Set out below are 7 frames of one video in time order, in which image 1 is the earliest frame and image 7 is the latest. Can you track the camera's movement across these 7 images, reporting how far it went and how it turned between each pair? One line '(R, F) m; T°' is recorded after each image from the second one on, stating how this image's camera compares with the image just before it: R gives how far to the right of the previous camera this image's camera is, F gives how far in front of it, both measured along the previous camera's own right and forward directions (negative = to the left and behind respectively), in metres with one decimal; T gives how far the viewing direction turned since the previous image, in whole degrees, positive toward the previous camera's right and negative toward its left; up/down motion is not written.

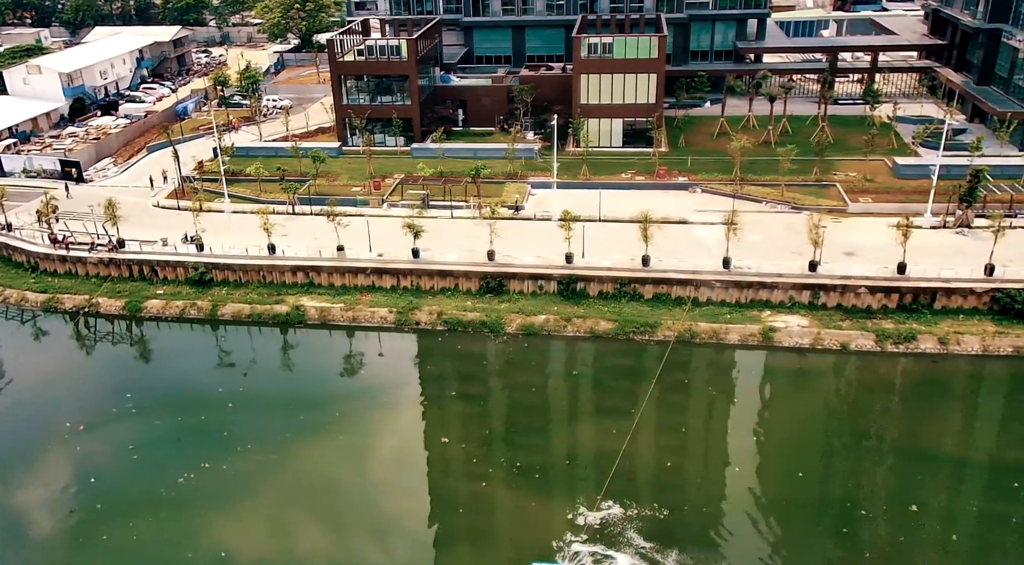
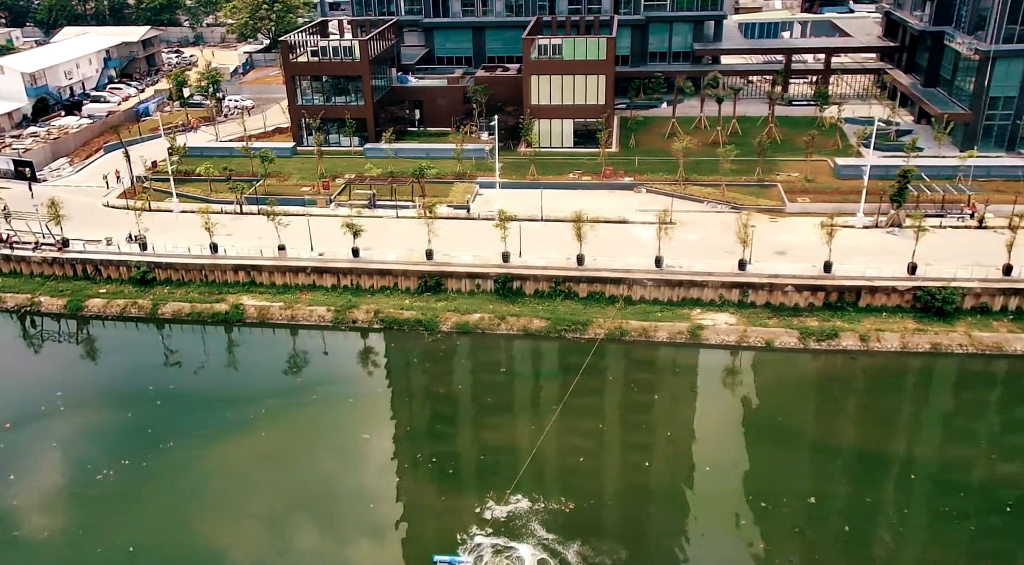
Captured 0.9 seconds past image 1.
(+1.9, -0.4) m; +1°
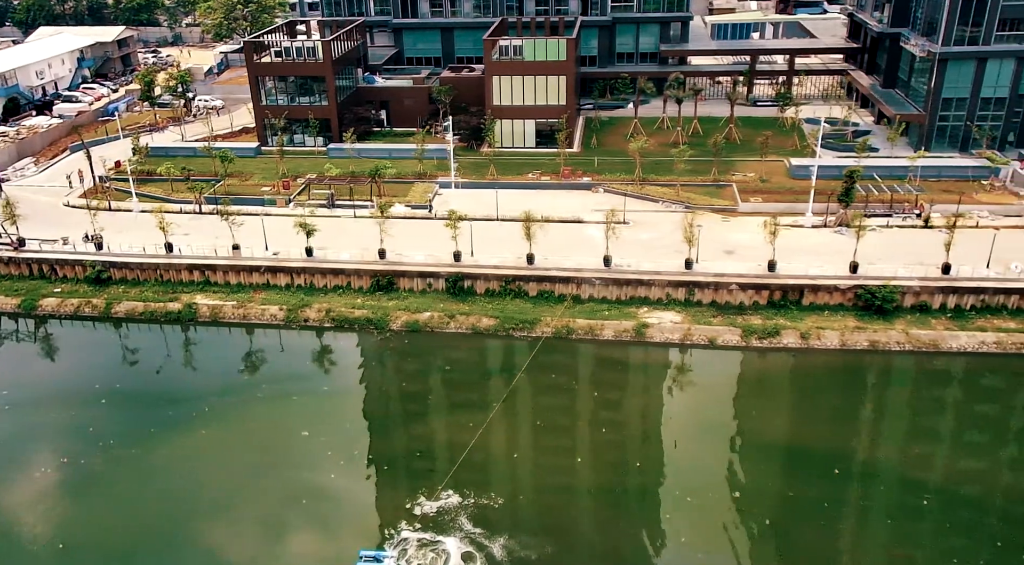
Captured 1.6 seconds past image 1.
(+1.5, -0.3) m; 0°
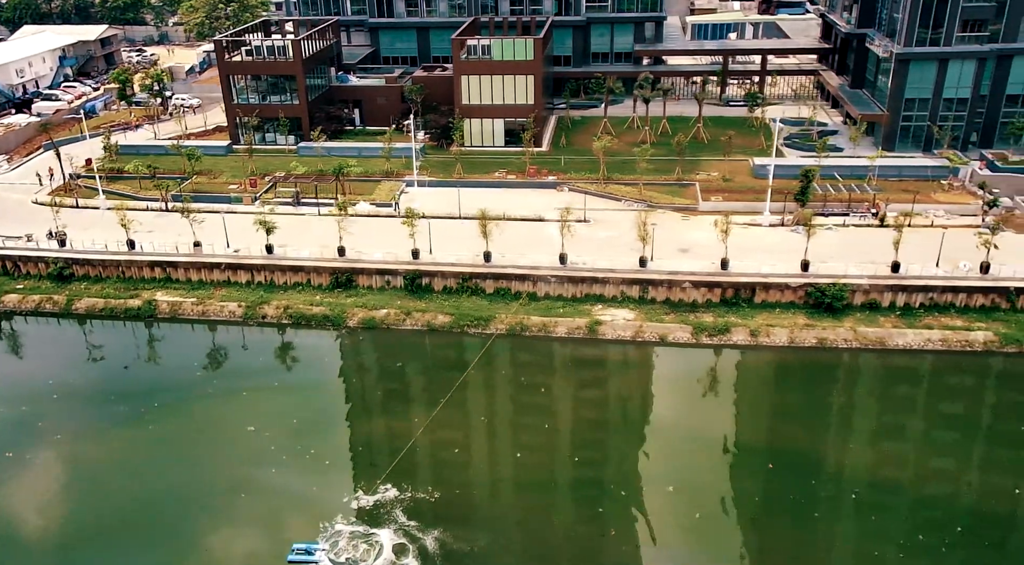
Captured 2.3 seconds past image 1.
(+1.5, -0.2) m; 0°
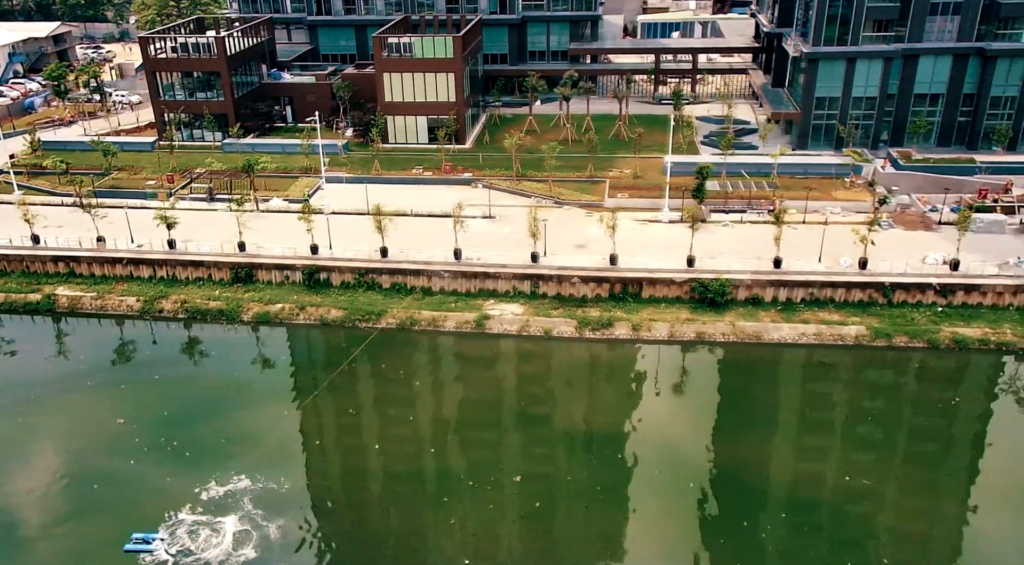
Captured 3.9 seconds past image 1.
(+3.5, -0.4) m; +1°
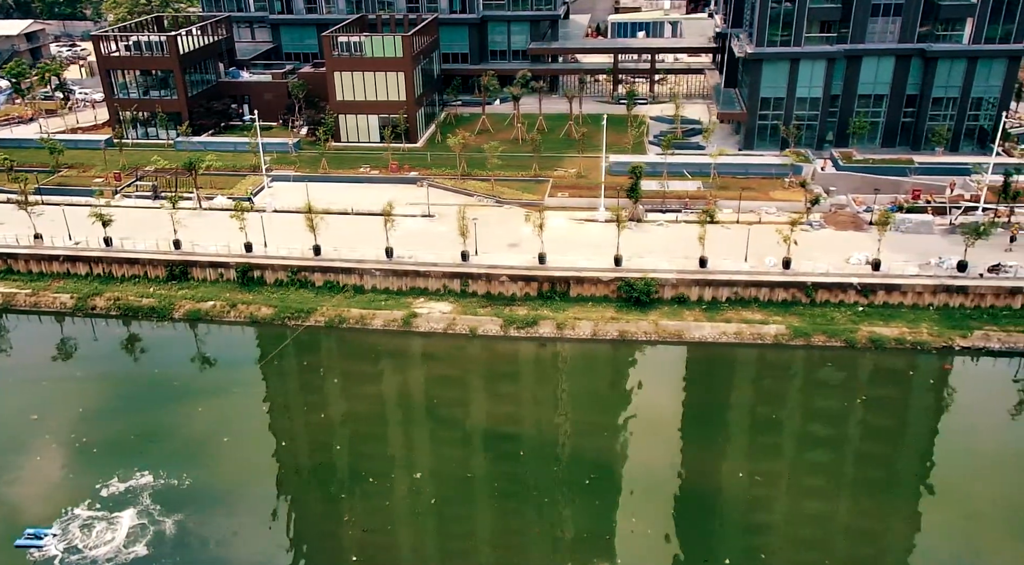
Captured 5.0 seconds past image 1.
(+2.4, -0.1) m; 0°
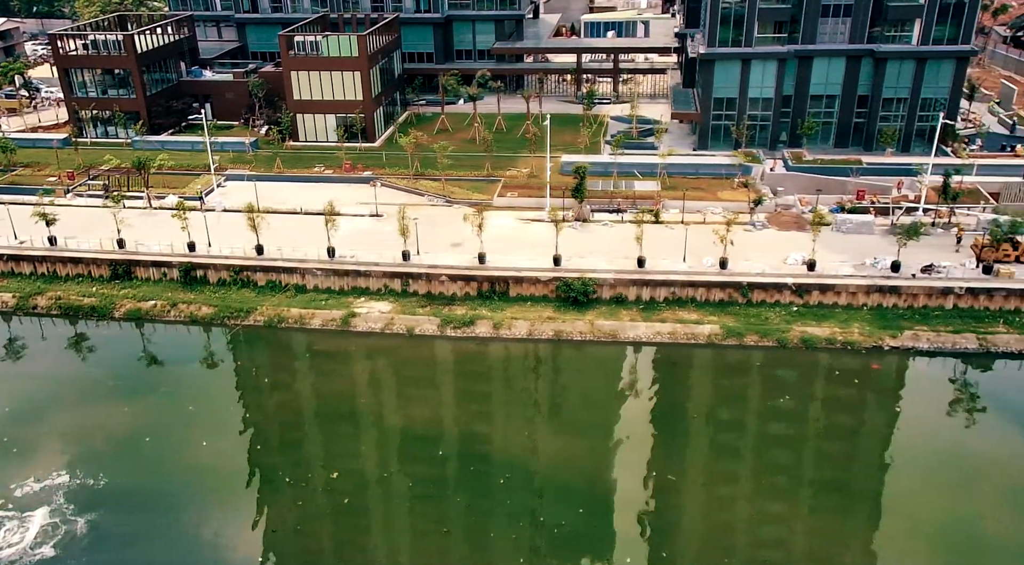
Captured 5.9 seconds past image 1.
(+2.0, 0.0) m; 0°
